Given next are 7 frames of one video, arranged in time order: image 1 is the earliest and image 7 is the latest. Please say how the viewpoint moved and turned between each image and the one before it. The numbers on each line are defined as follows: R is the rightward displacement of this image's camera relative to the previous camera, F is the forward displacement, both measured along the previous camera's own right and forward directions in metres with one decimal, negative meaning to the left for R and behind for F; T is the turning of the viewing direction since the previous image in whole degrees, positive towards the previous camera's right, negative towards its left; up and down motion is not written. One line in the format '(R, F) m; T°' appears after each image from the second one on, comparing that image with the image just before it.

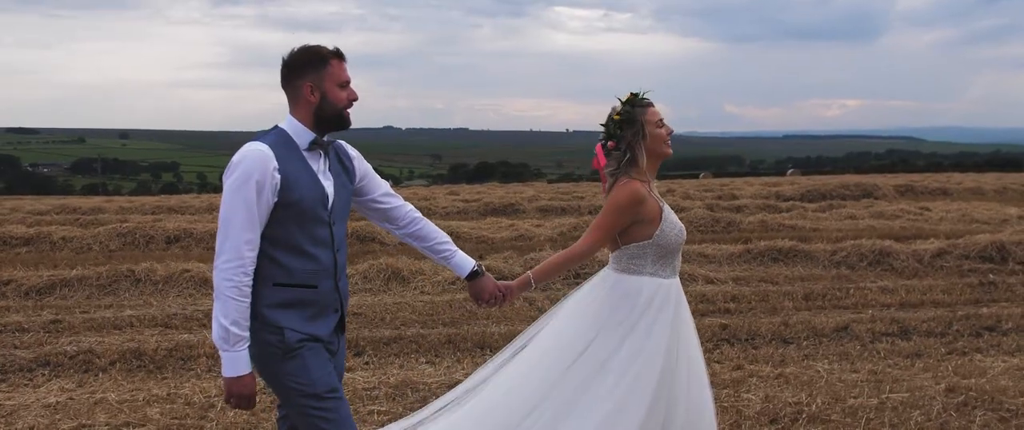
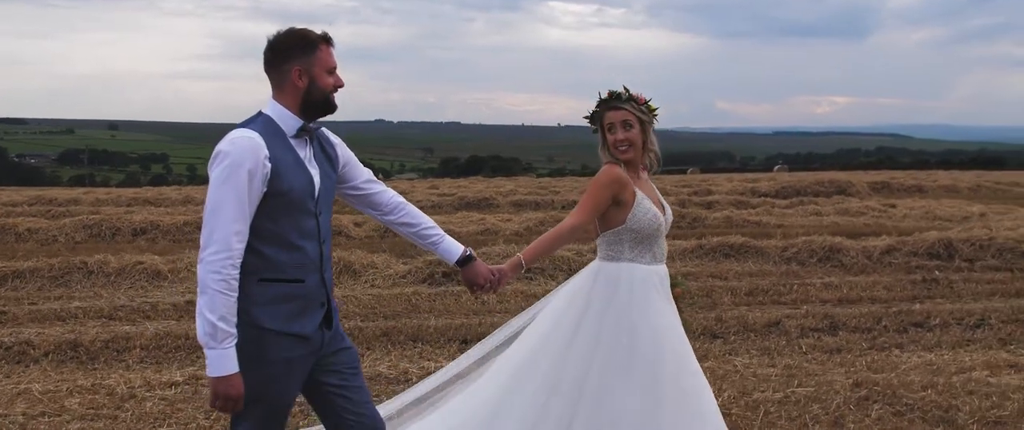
(+0.5, -0.1) m; 0°
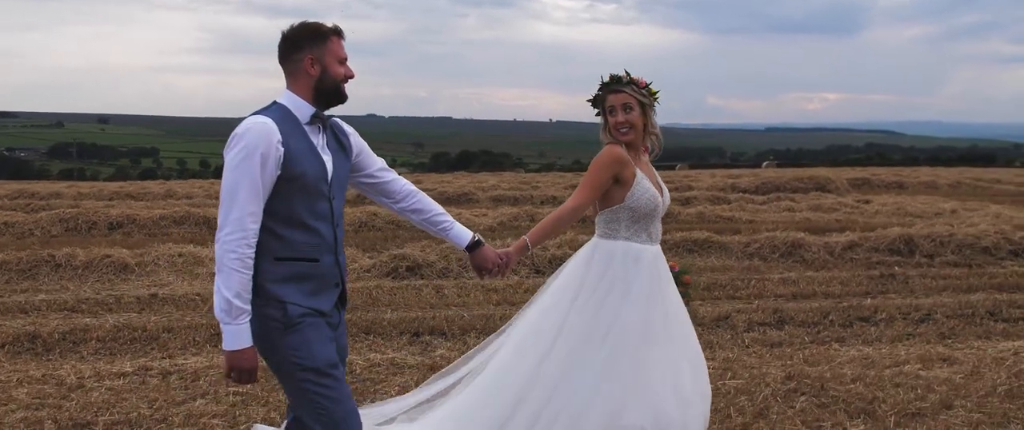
(+0.3, -0.1) m; 0°
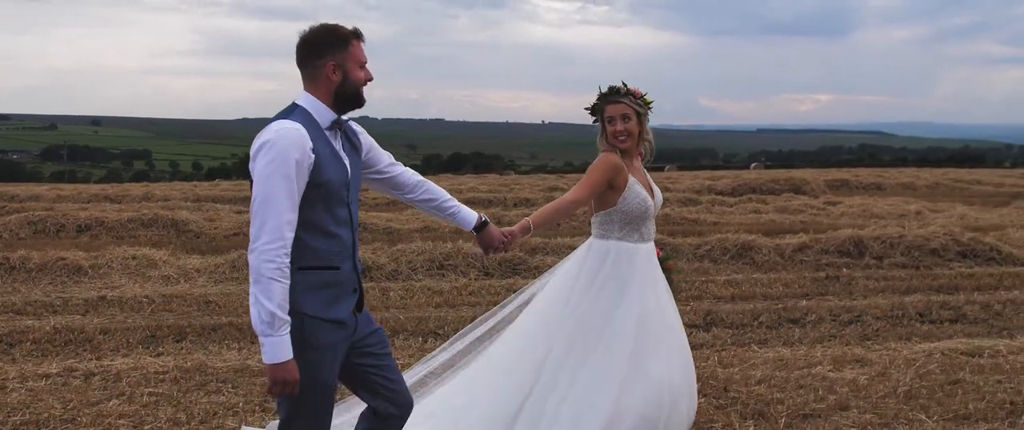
(+0.5, -0.1) m; 0°
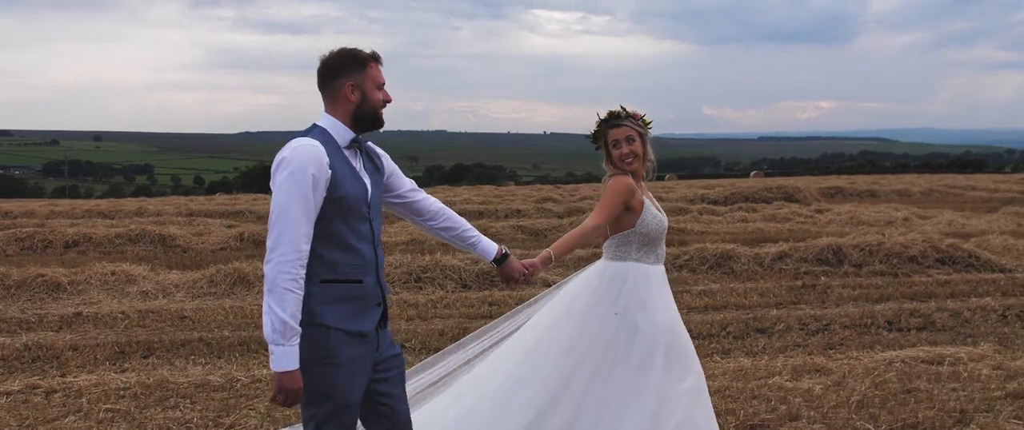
(+0.3, 0.0) m; 0°
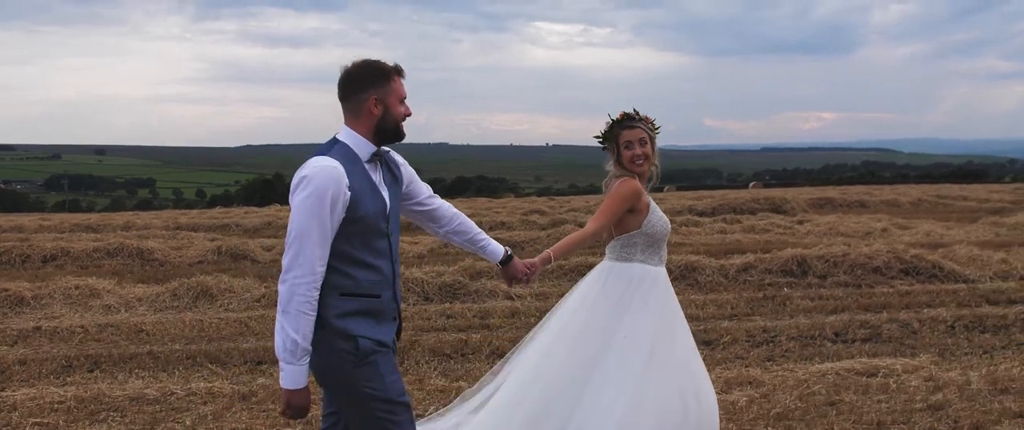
(+0.5, 0.0) m; -1°
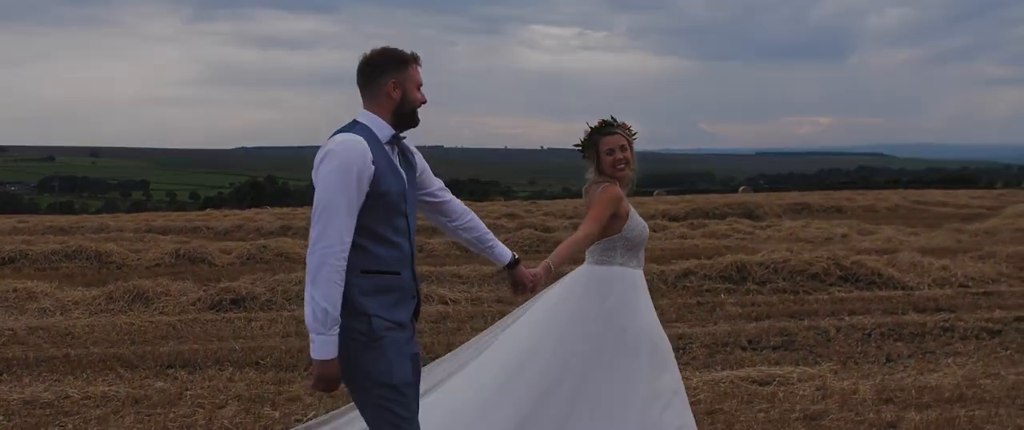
(+0.7, 0.0) m; 0°
